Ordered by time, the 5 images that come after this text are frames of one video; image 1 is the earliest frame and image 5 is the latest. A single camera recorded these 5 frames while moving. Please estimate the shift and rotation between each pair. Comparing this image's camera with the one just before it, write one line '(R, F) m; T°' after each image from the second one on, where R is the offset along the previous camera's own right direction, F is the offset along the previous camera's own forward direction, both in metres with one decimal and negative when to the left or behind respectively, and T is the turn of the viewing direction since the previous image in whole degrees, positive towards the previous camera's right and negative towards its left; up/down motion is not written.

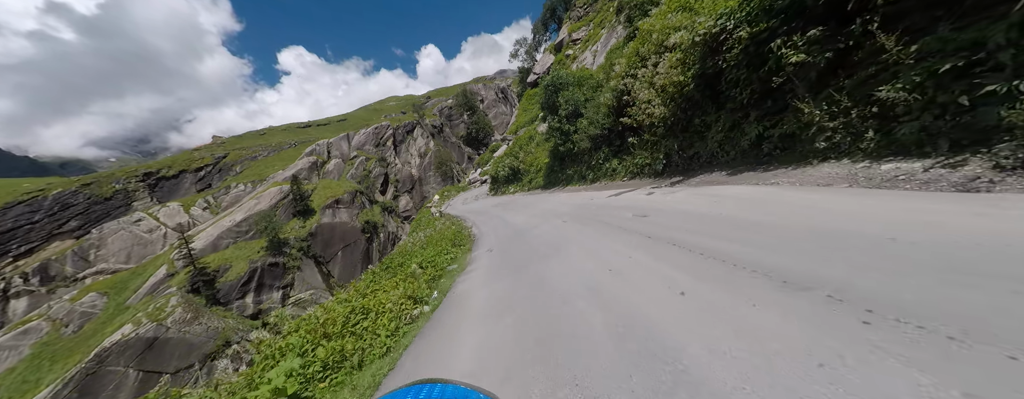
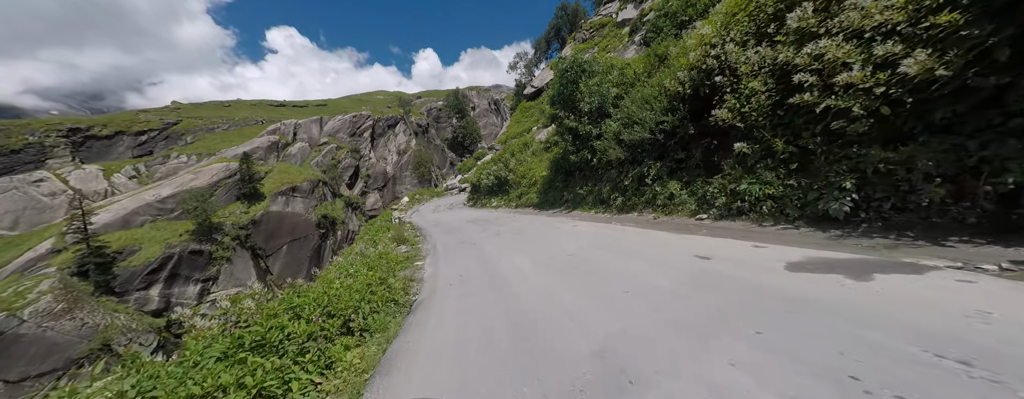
(-0.2, +2.9) m; +4°
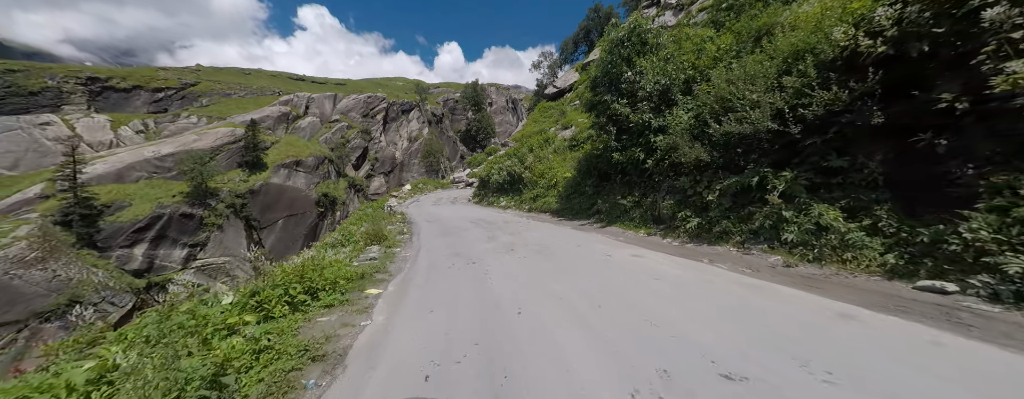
(-0.3, +1.8) m; -1°
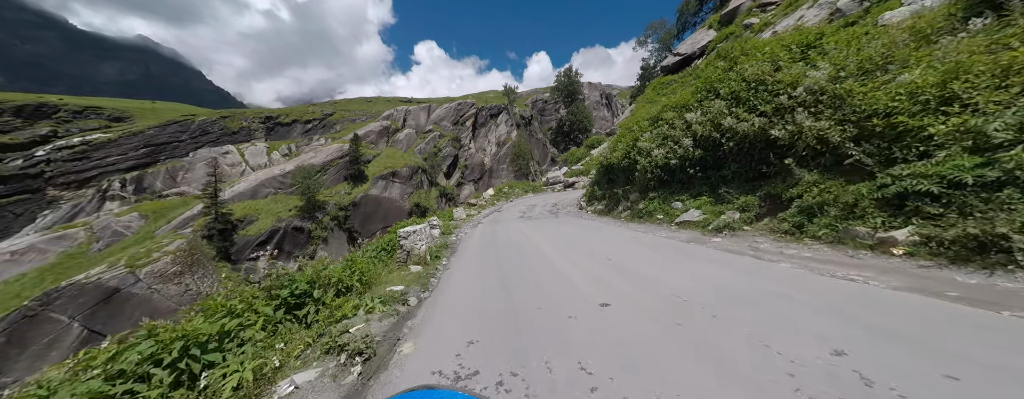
(-1.9, +7.2) m; -18°
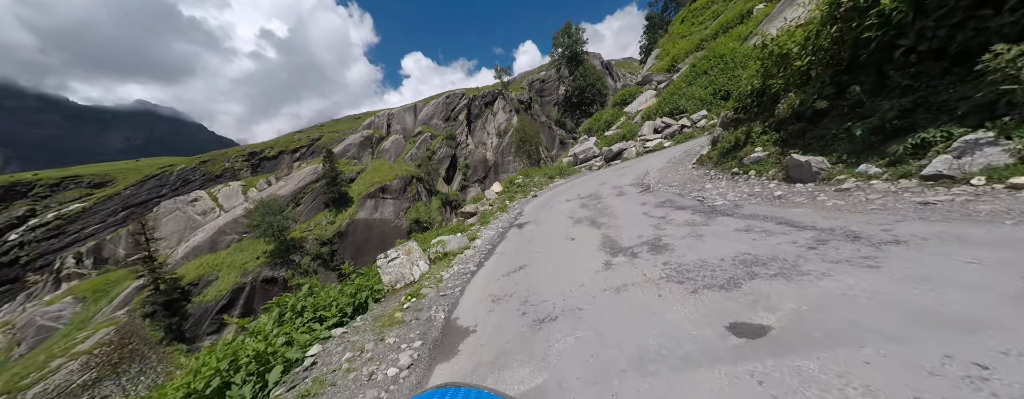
(-0.4, +7.6) m; -3°
